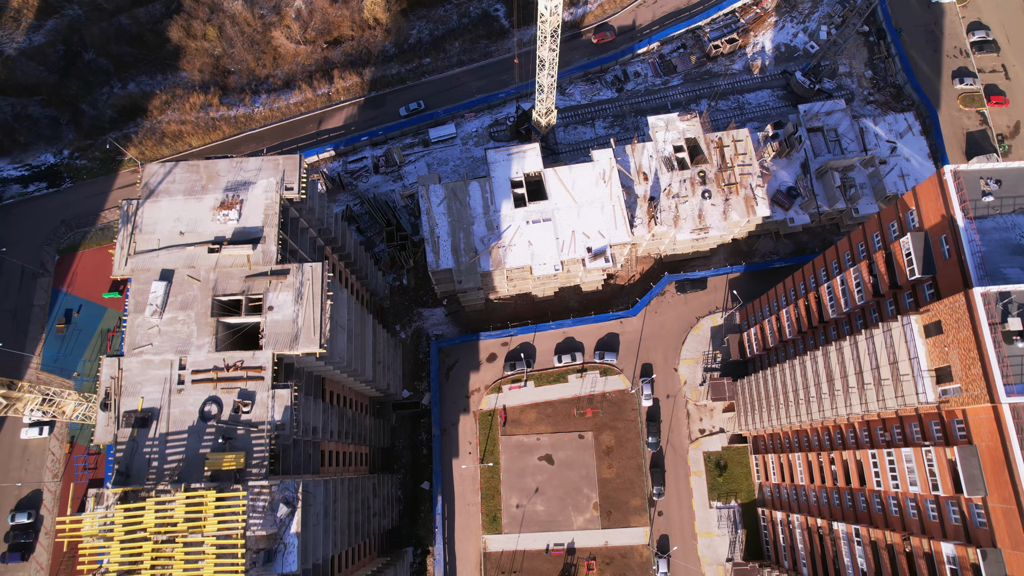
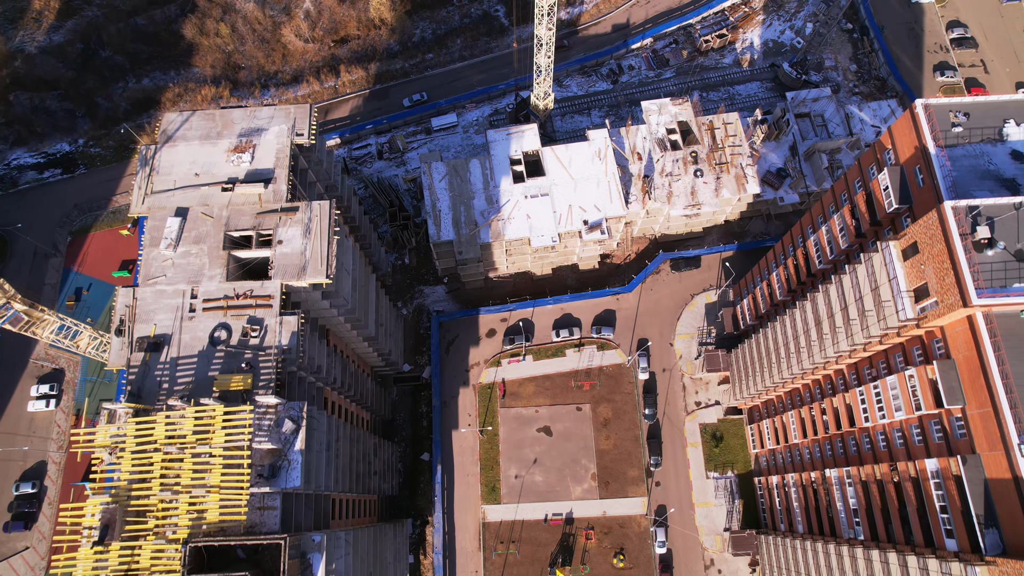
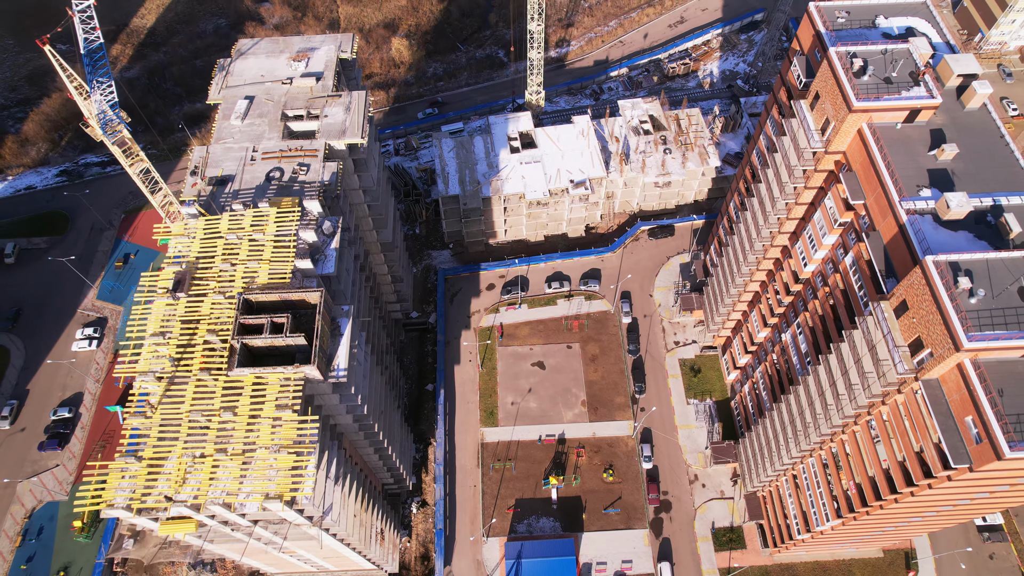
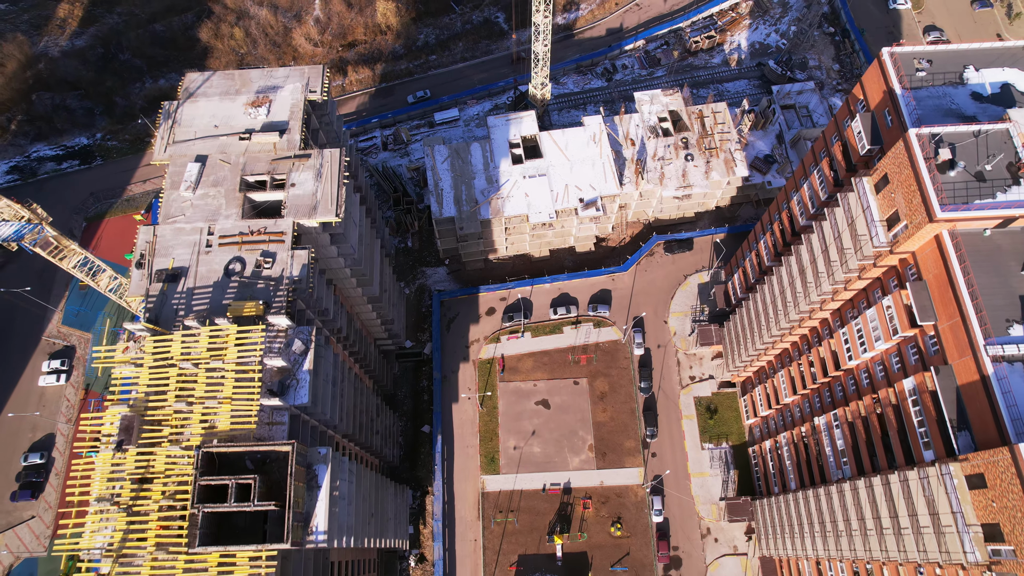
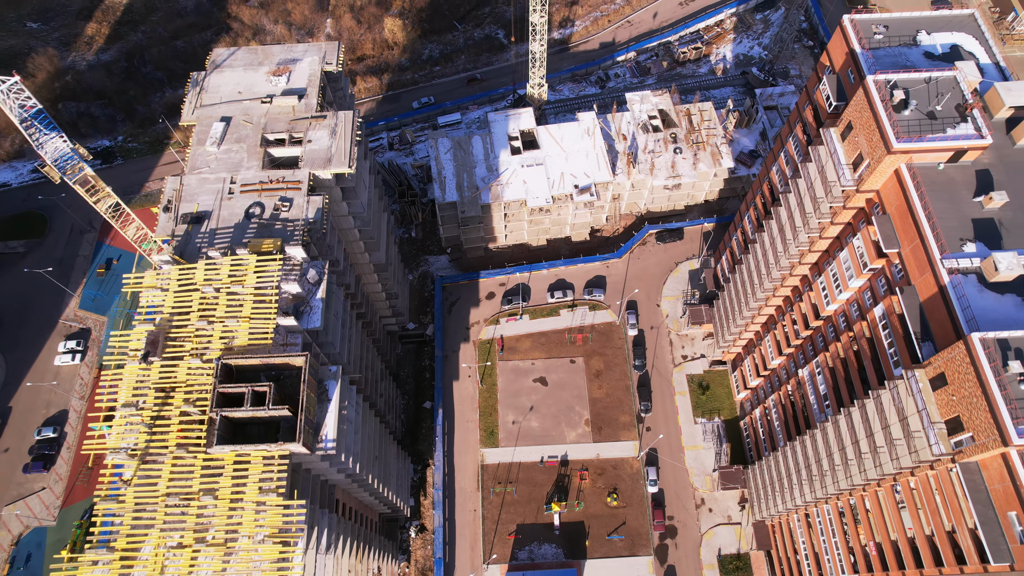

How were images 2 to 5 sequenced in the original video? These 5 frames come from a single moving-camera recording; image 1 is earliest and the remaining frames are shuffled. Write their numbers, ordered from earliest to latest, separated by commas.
2, 4, 5, 3
